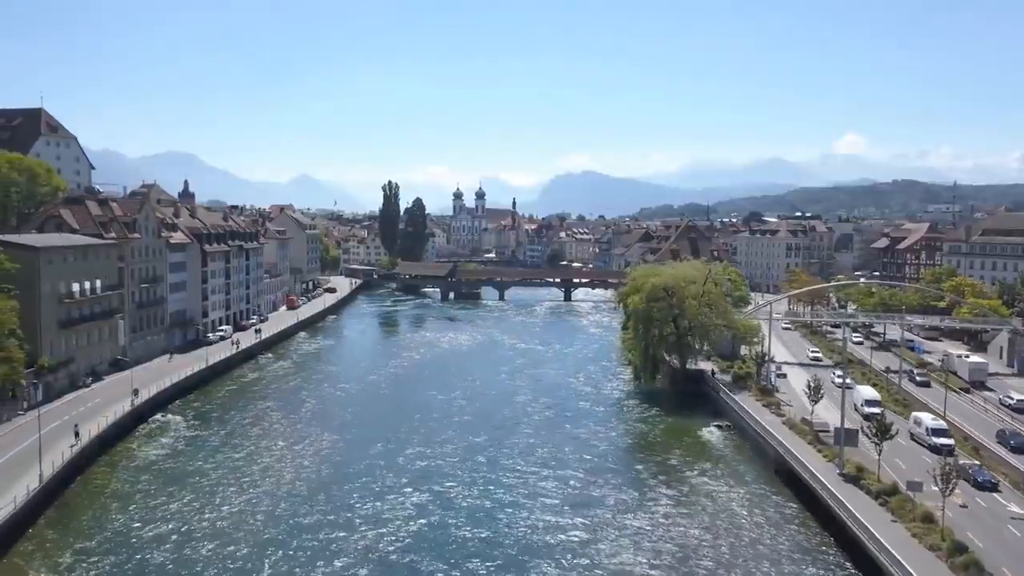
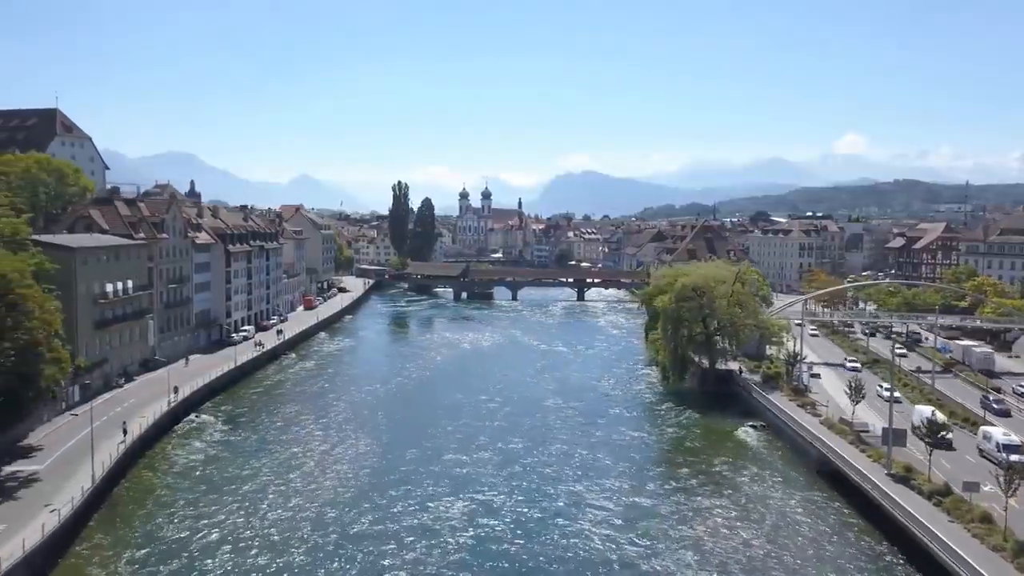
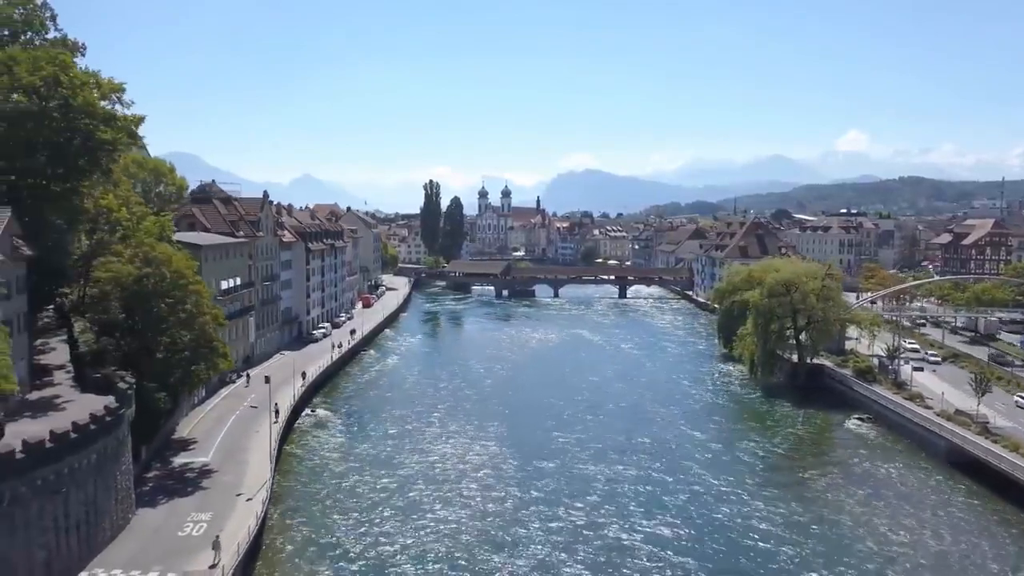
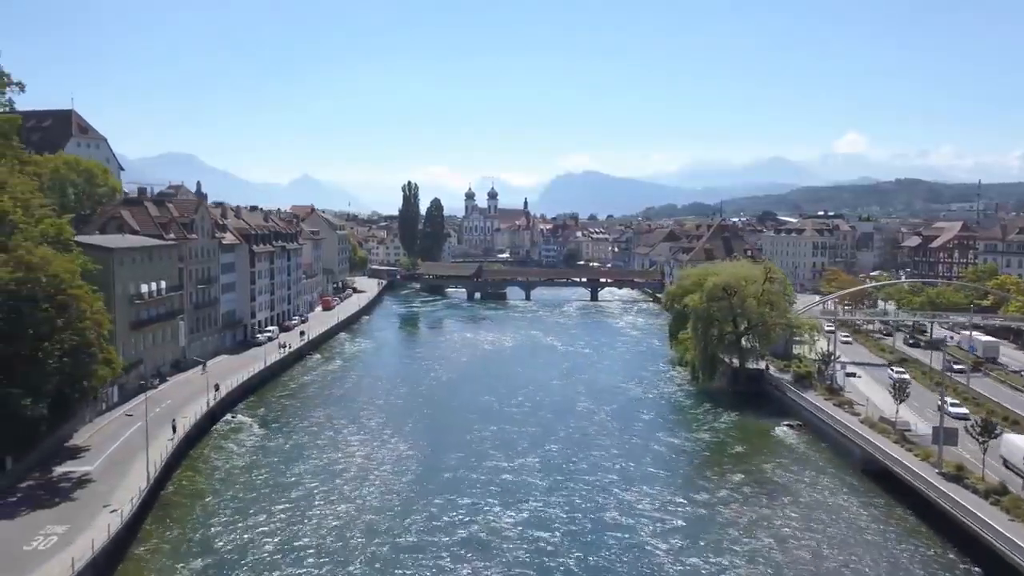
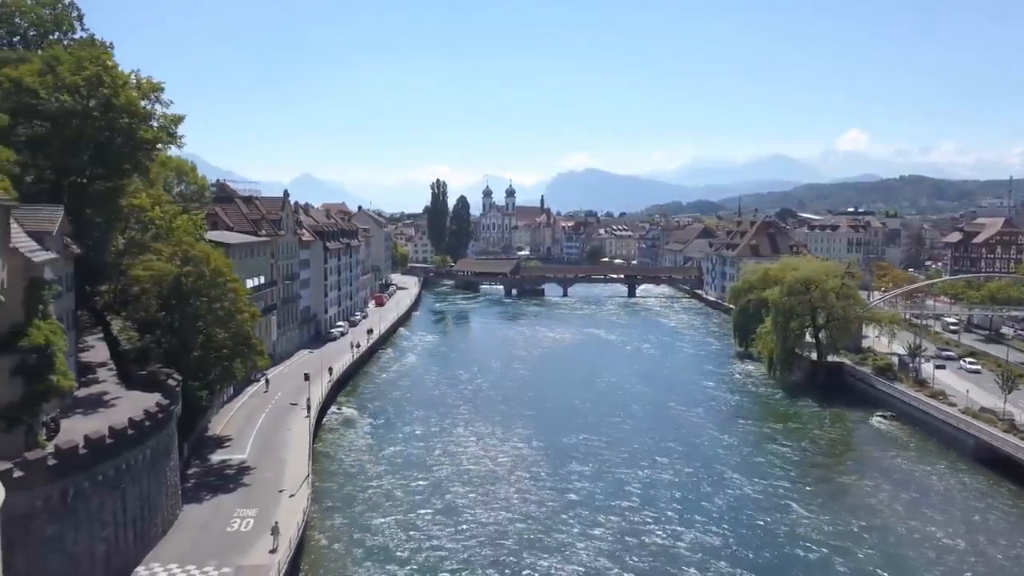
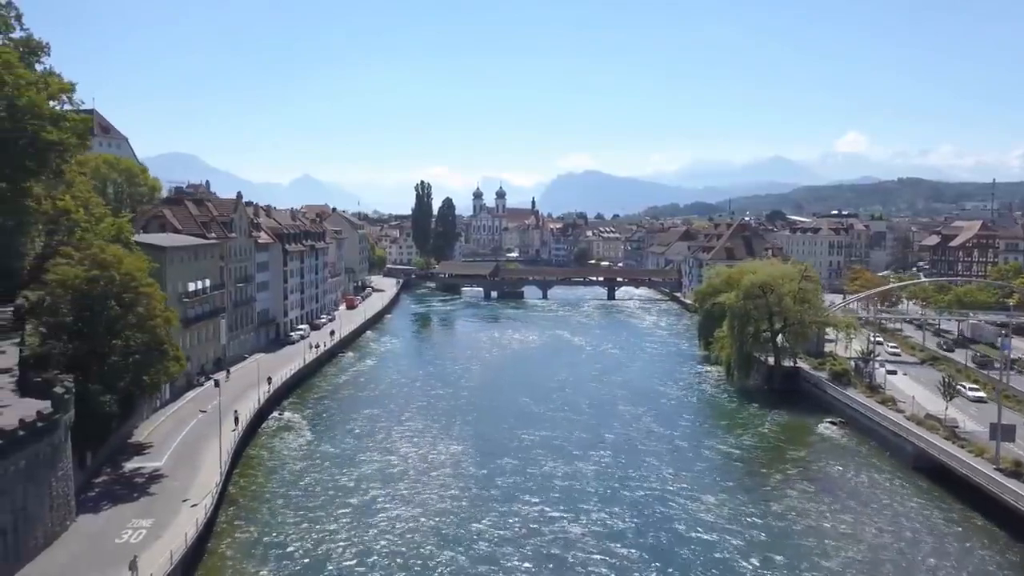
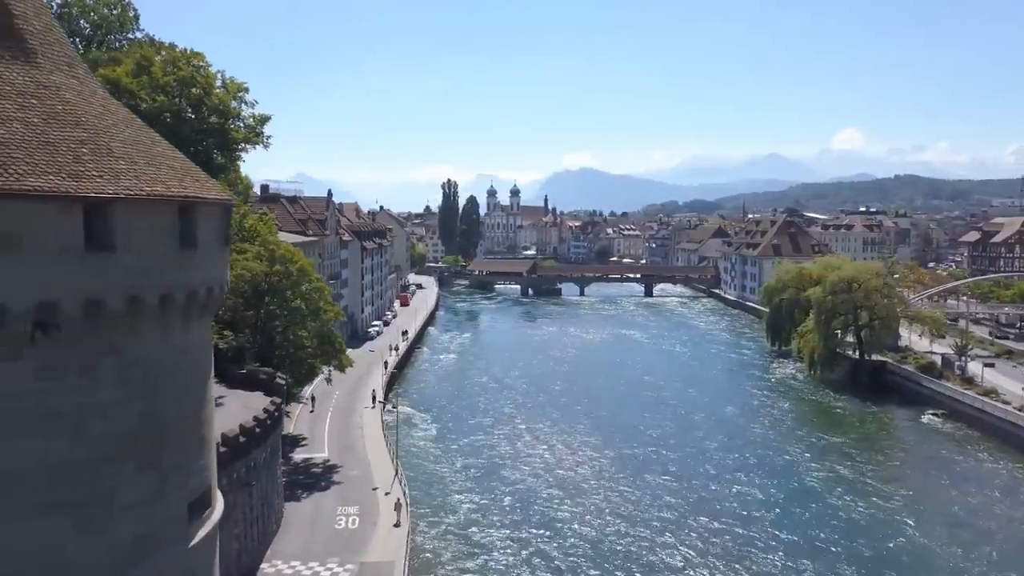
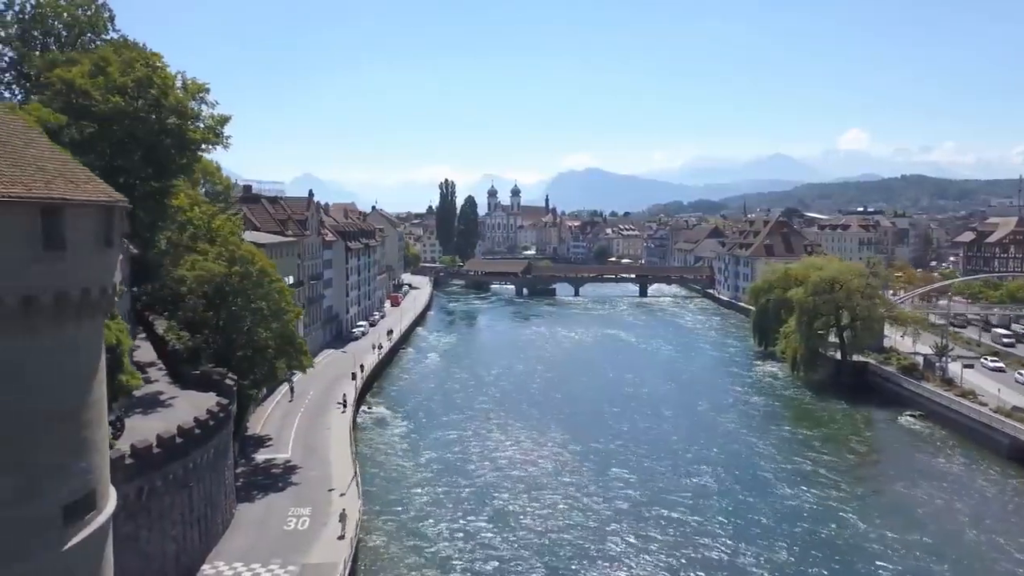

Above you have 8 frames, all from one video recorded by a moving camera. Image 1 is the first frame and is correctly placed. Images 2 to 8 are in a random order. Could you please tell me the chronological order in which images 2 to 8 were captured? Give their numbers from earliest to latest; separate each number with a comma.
2, 4, 6, 3, 5, 8, 7
